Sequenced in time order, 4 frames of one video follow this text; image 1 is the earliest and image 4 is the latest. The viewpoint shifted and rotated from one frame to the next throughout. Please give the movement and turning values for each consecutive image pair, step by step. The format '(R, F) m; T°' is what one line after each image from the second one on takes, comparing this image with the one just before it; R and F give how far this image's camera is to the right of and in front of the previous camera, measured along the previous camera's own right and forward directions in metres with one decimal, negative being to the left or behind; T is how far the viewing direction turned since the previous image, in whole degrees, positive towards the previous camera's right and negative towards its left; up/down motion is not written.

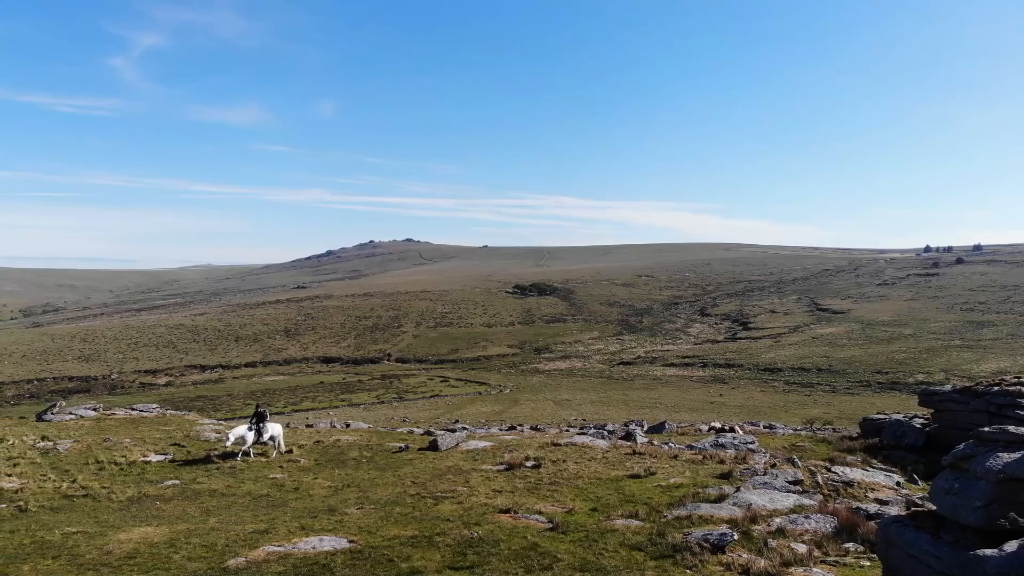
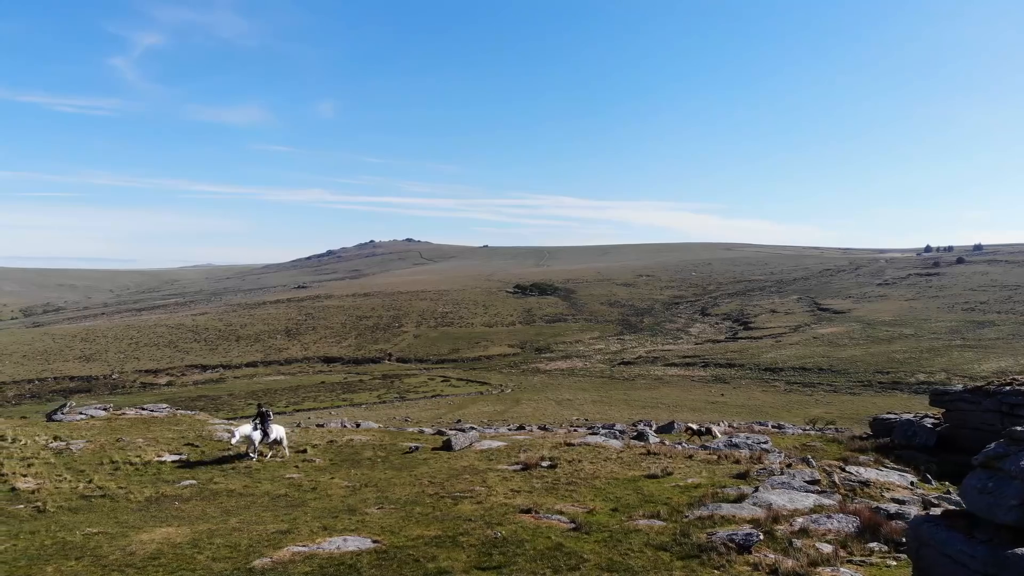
(-0.5, 0.0) m; 0°
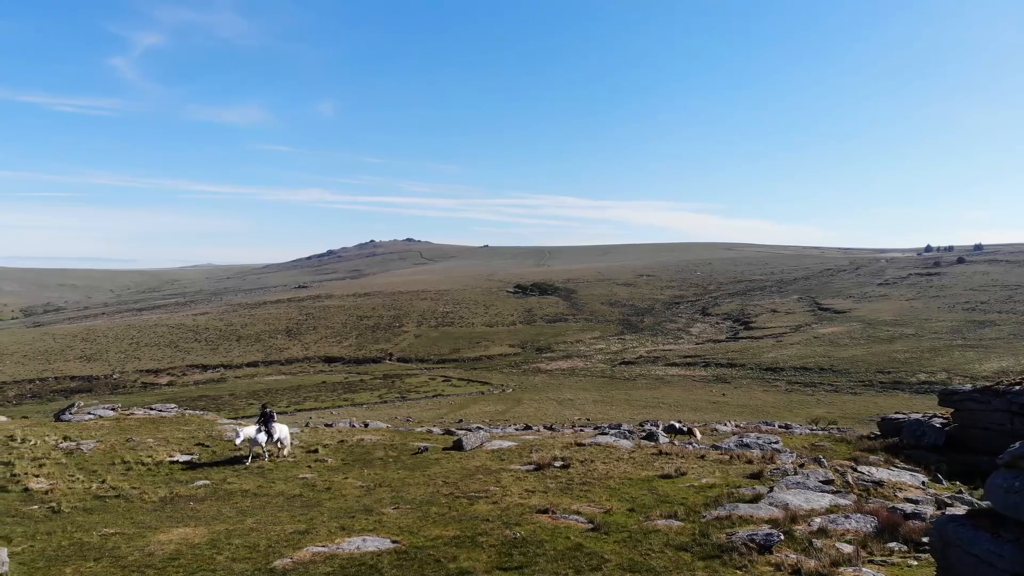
(-0.4, 0.0) m; 0°
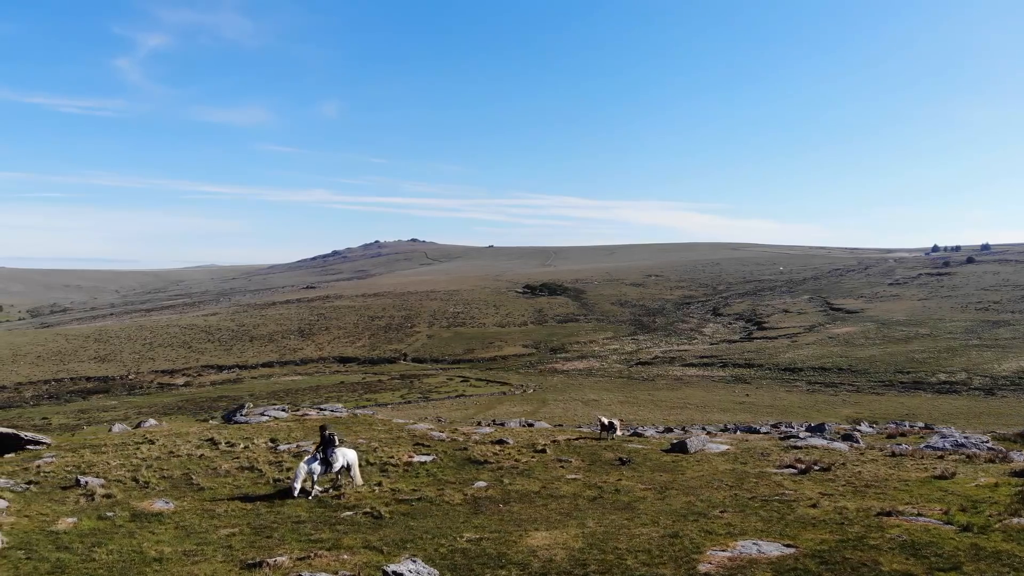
(-7.6, +0.3) m; 0°
